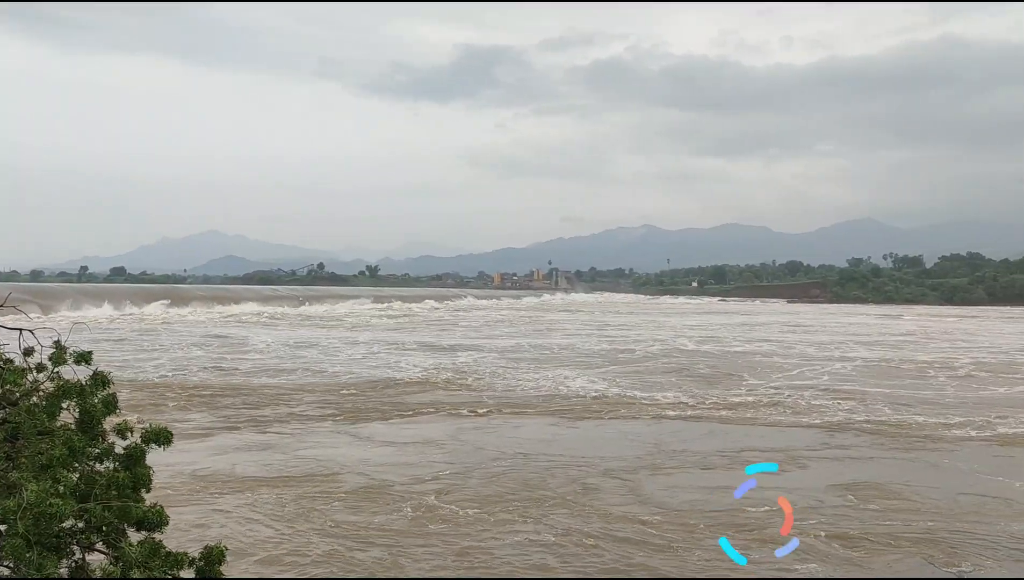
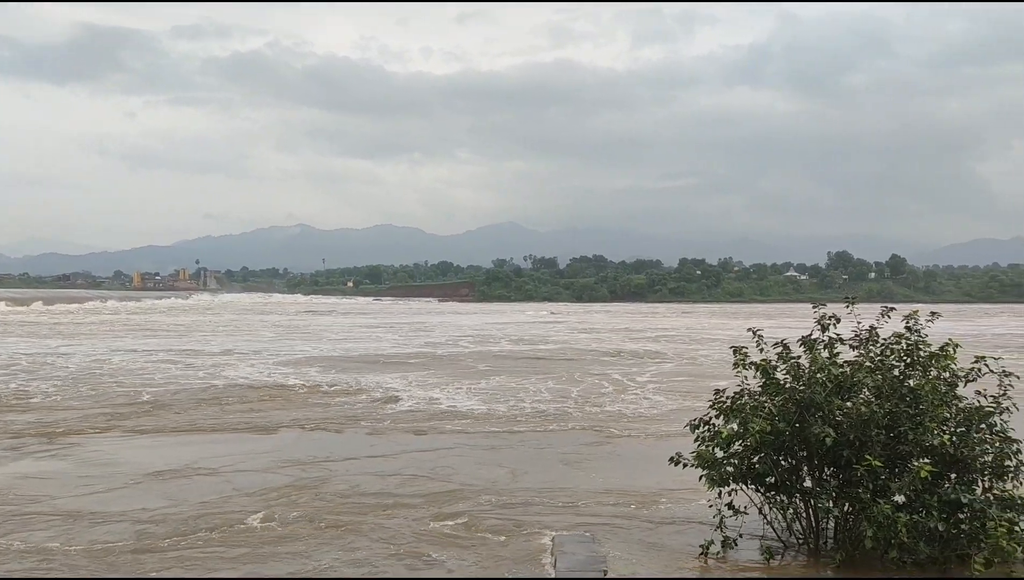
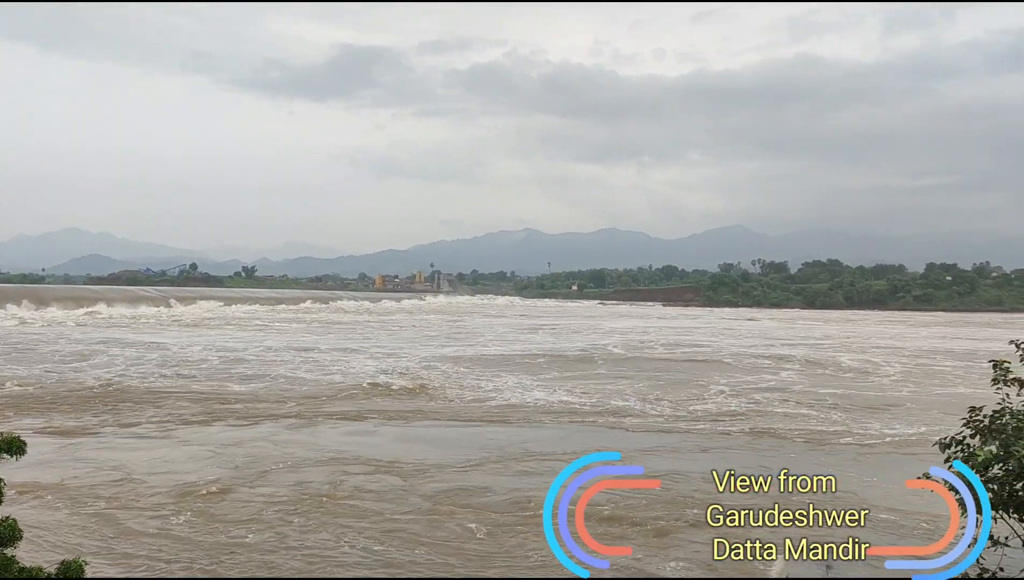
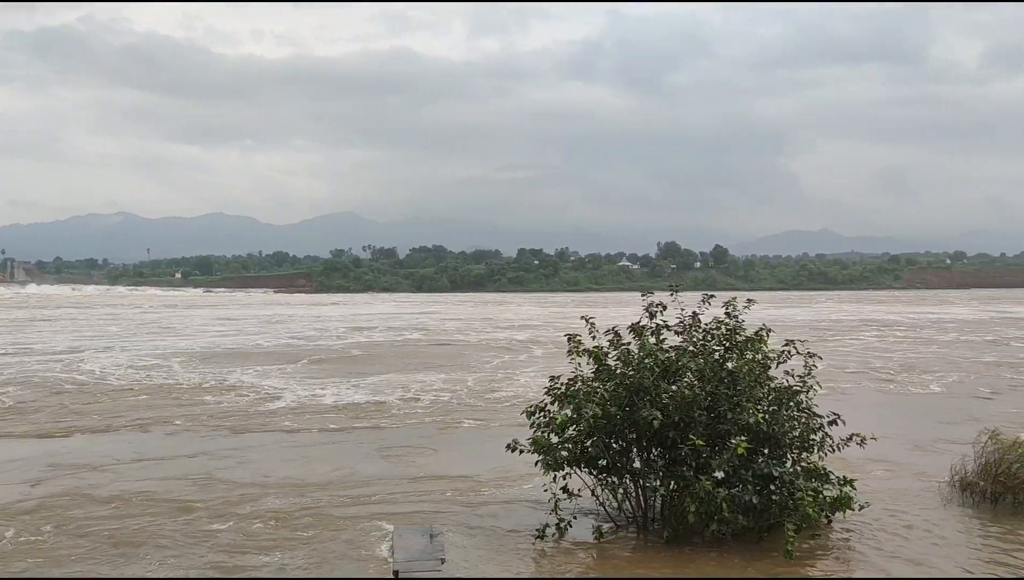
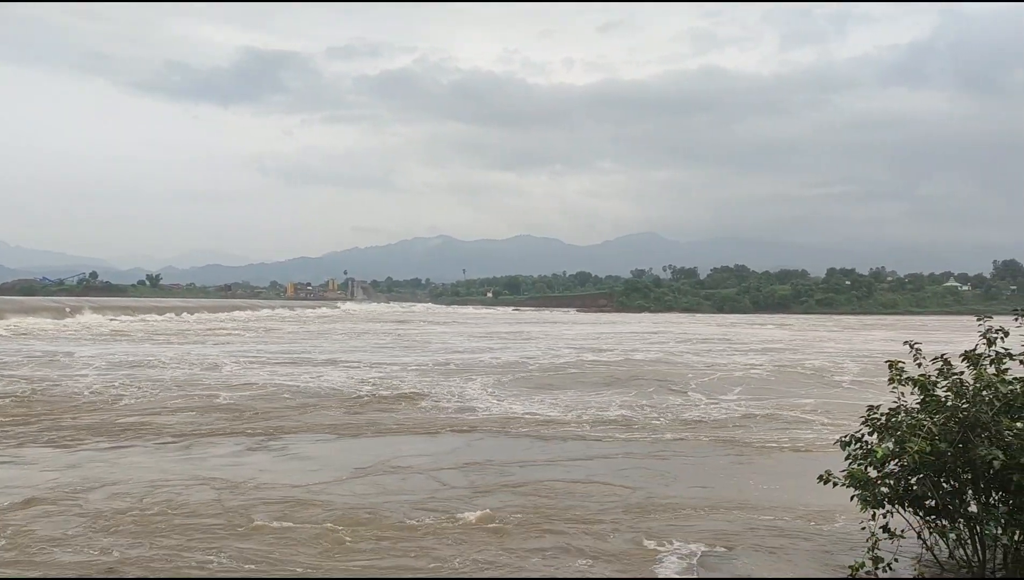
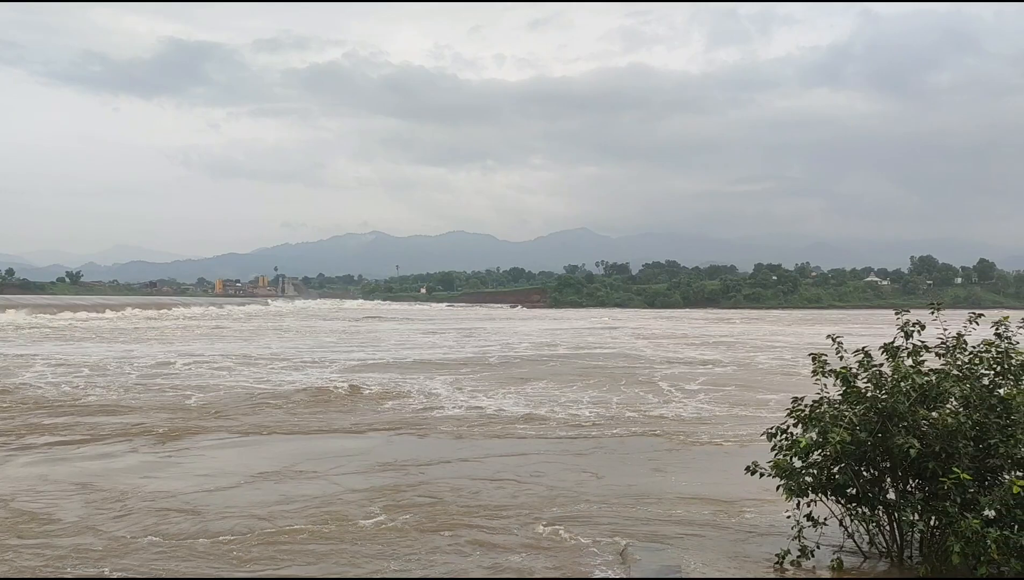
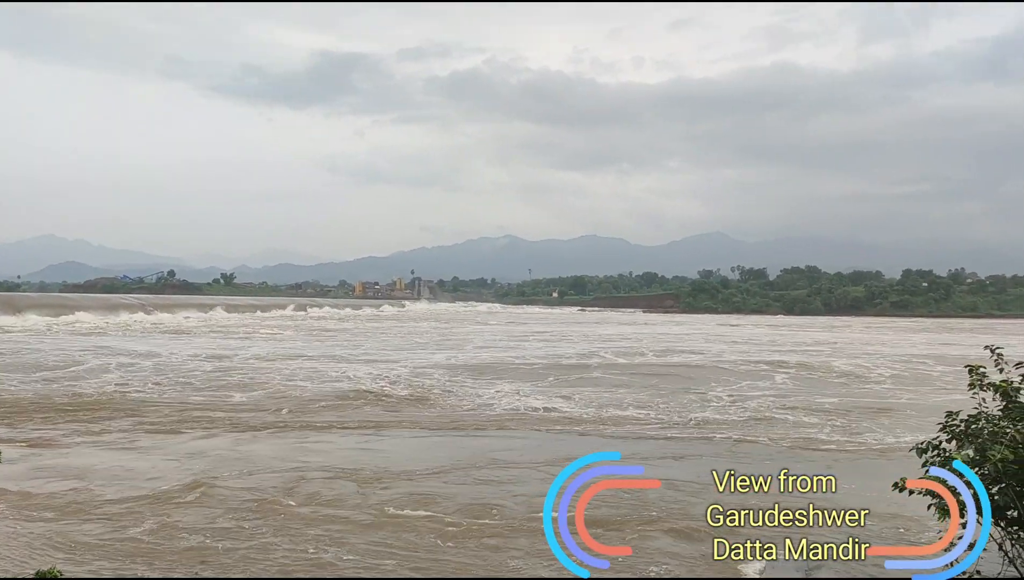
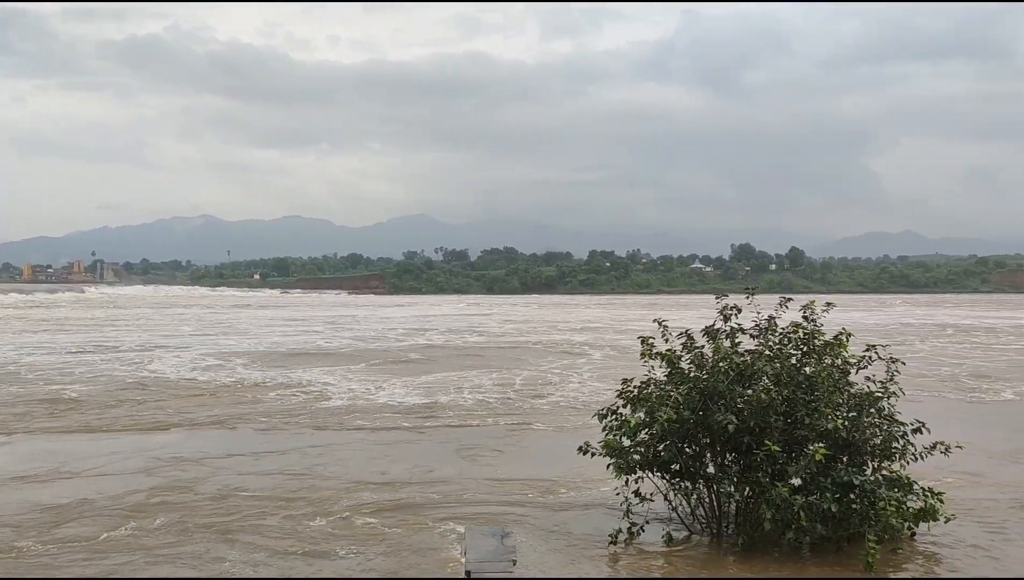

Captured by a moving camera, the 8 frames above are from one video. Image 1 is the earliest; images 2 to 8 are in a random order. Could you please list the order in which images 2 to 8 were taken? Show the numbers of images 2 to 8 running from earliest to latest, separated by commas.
3, 7, 5, 6, 2, 8, 4
